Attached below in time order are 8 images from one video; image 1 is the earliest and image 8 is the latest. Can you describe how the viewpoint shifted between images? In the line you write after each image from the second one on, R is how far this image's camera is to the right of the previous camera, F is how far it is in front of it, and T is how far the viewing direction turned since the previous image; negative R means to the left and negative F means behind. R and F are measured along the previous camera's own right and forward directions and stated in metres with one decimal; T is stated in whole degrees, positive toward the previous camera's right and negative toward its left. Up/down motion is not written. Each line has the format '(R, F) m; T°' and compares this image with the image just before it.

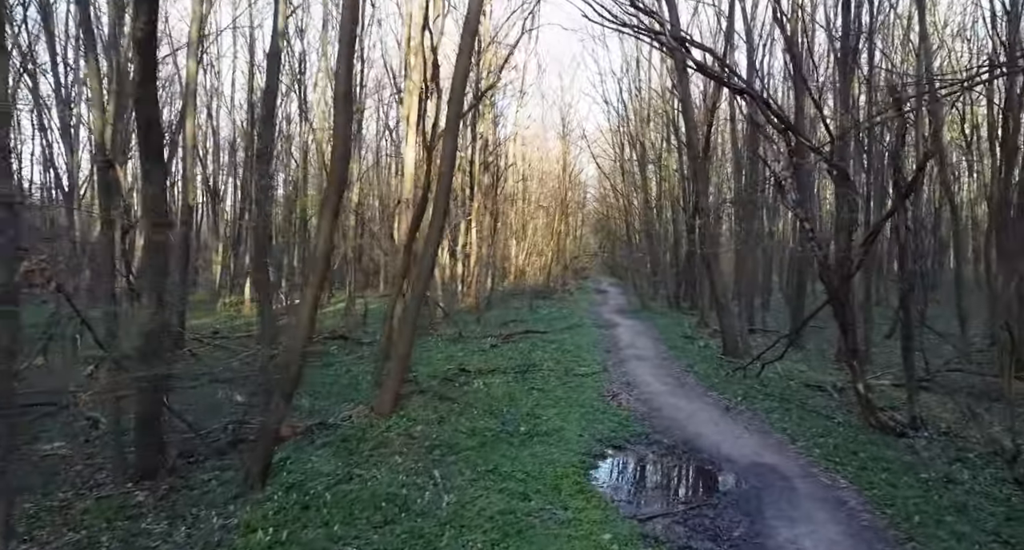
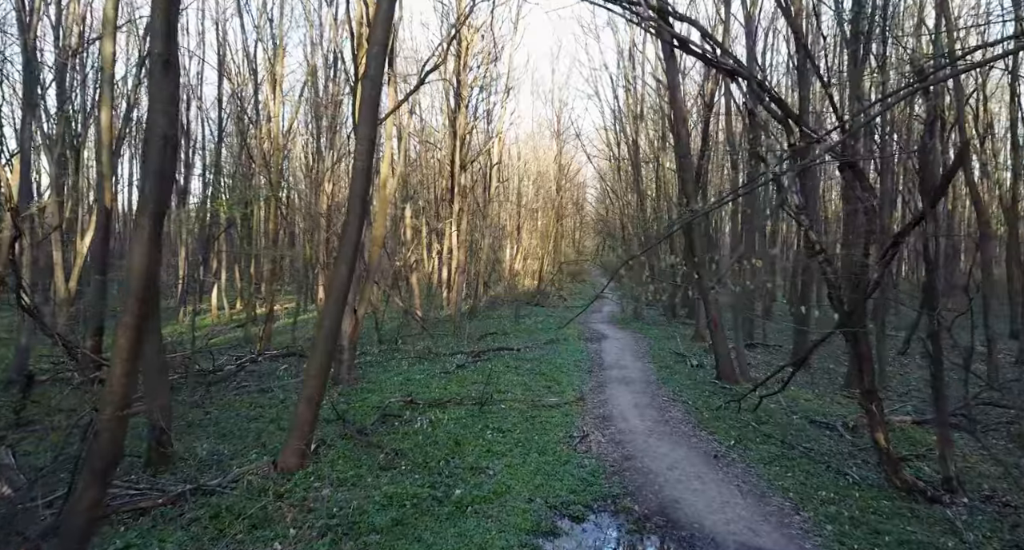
(+0.7, +1.5) m; 0°
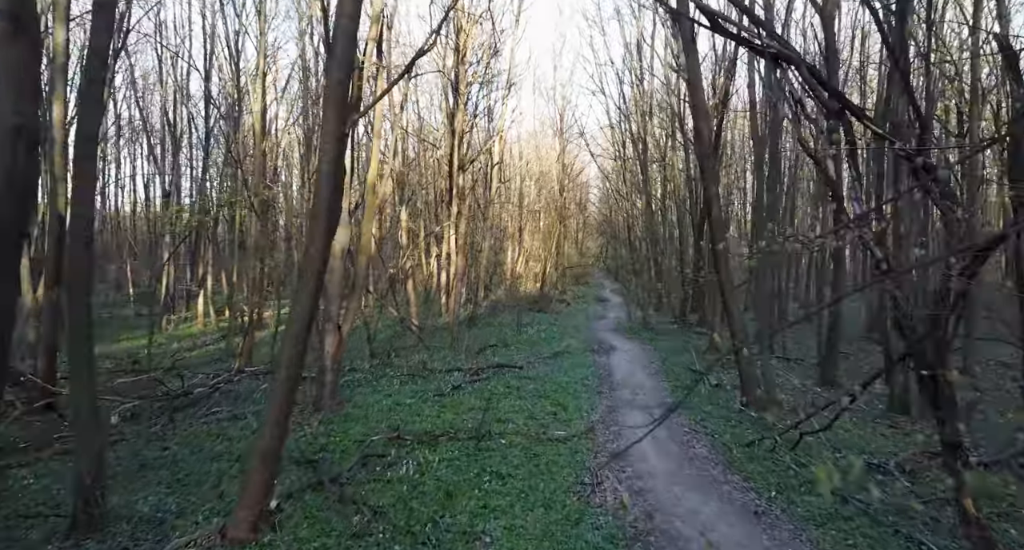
(0.0, +1.1) m; 0°
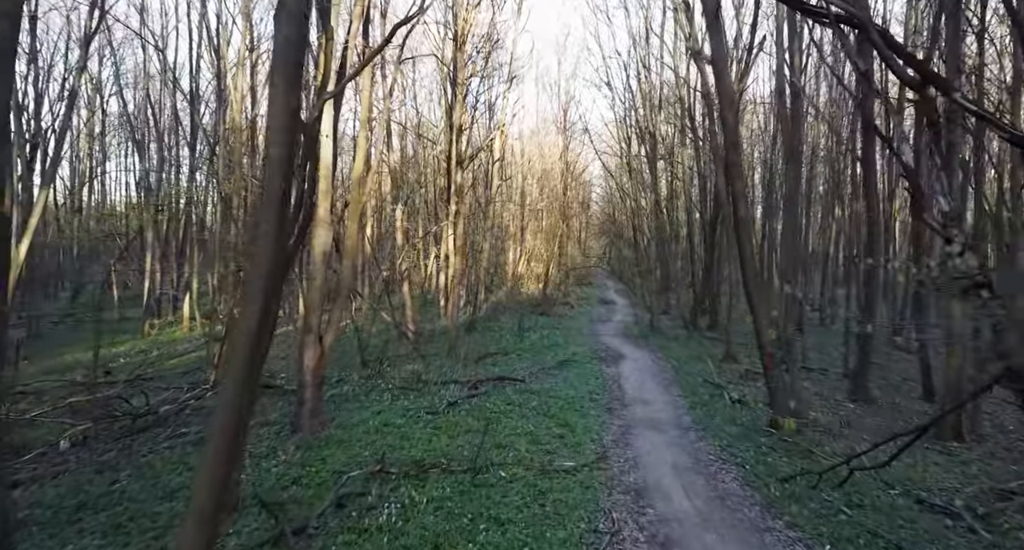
(0.0, +1.1) m; 0°
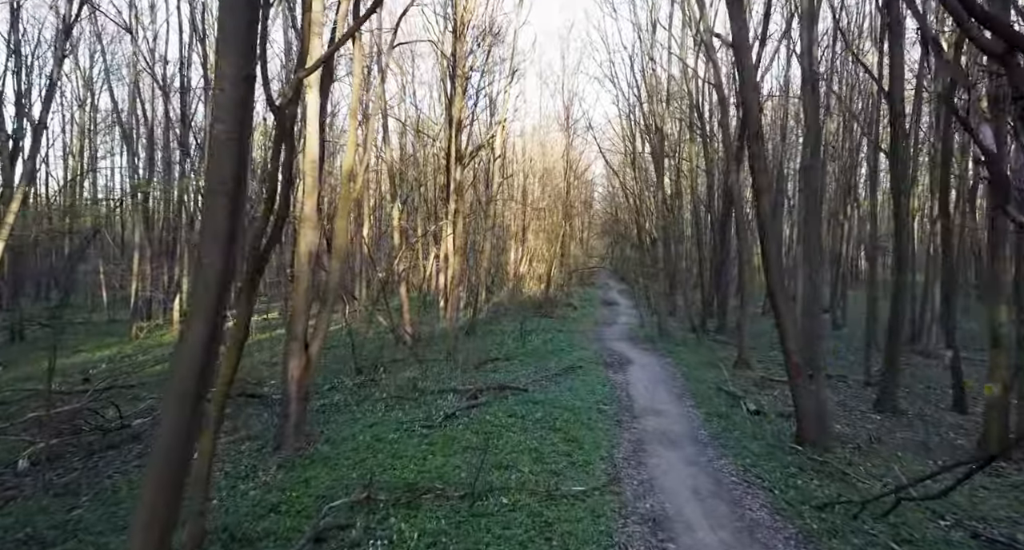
(0.0, +0.7) m; 0°
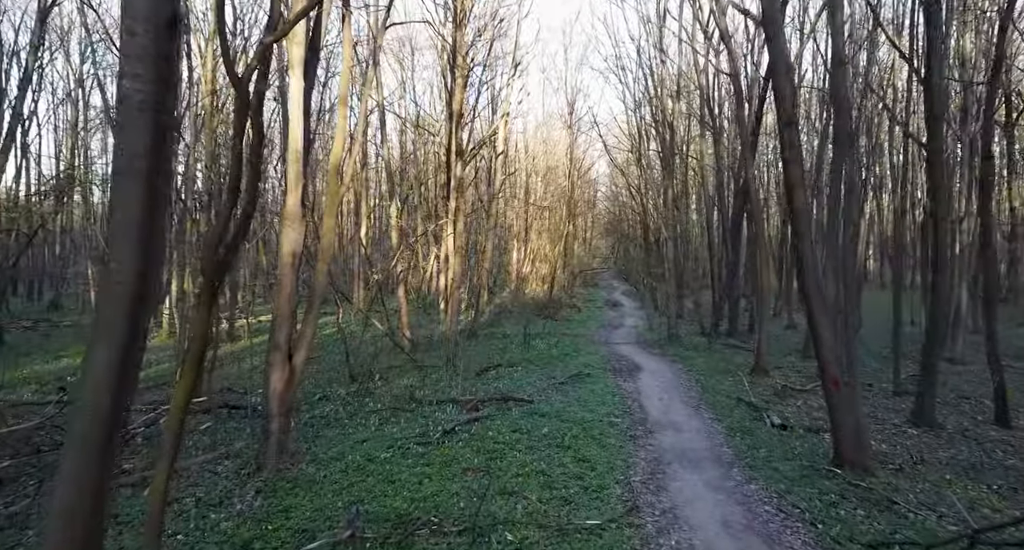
(0.0, +0.8) m; 0°
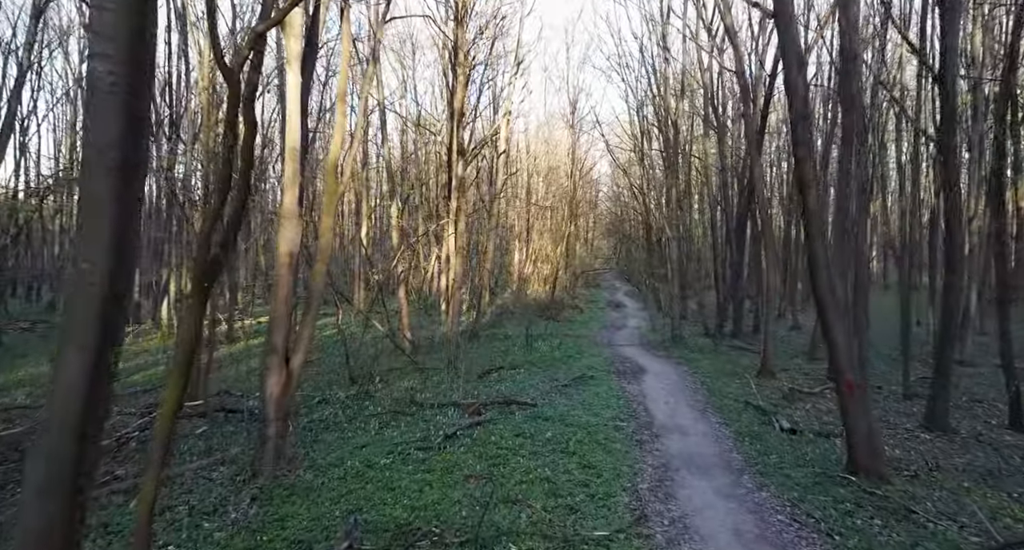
(0.0, +0.2) m; 0°
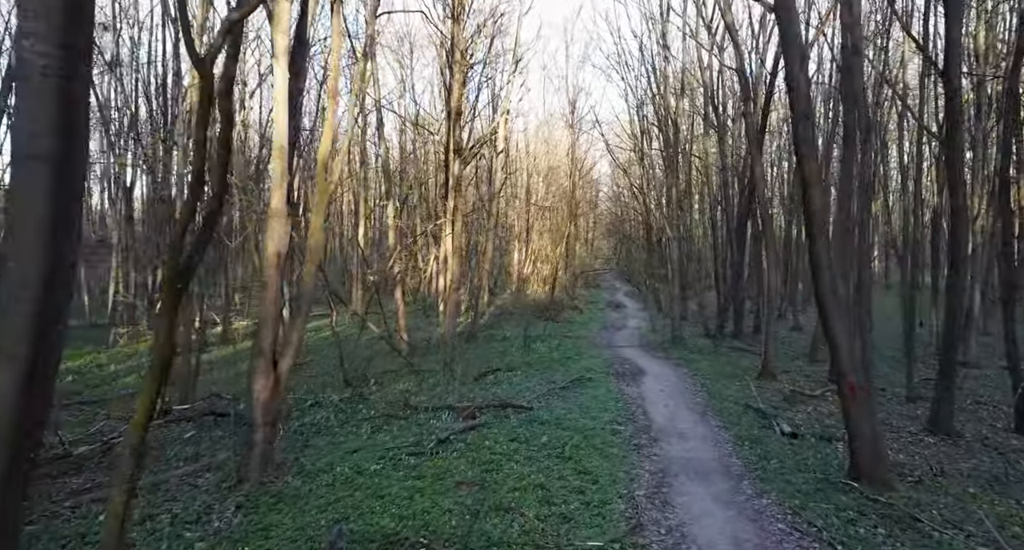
(+0.1, +0.2) m; 0°
